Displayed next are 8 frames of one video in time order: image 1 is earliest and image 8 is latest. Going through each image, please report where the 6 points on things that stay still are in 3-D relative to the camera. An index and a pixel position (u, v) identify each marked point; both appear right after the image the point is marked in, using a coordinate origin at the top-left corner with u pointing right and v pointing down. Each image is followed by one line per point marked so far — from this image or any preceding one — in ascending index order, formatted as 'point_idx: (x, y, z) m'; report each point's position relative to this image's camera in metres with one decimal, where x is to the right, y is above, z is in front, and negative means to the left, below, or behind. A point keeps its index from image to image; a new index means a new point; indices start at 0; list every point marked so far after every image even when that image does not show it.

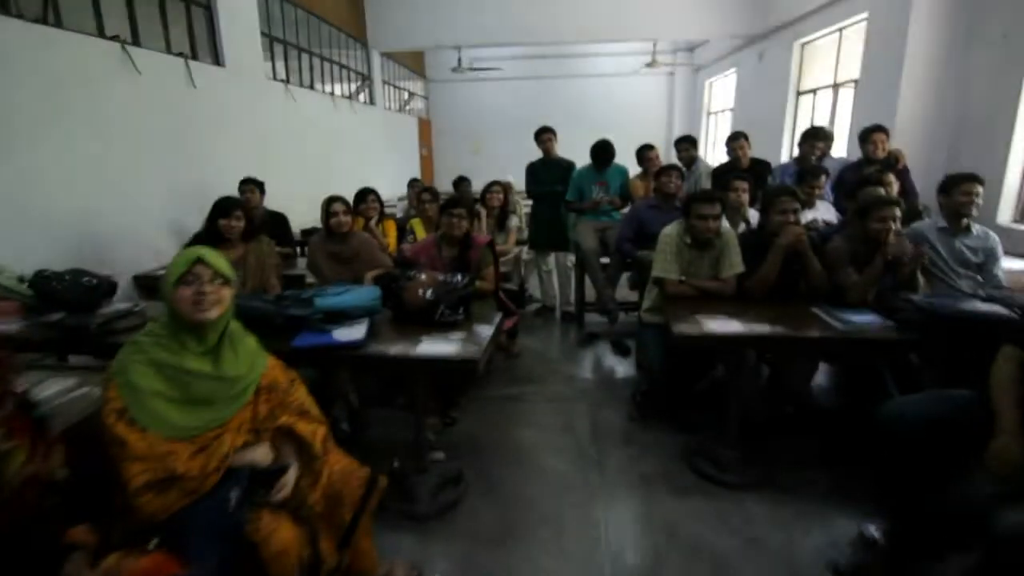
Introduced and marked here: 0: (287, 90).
0: (-2.2, +1.9, +5.2) m
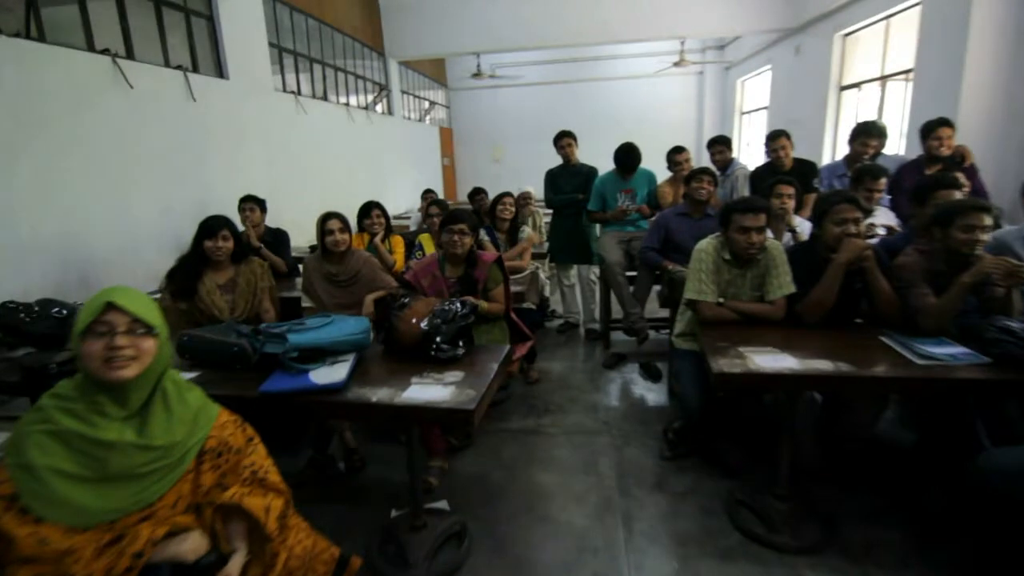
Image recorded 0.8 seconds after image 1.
0: (-2.0, +1.7, +5.0) m
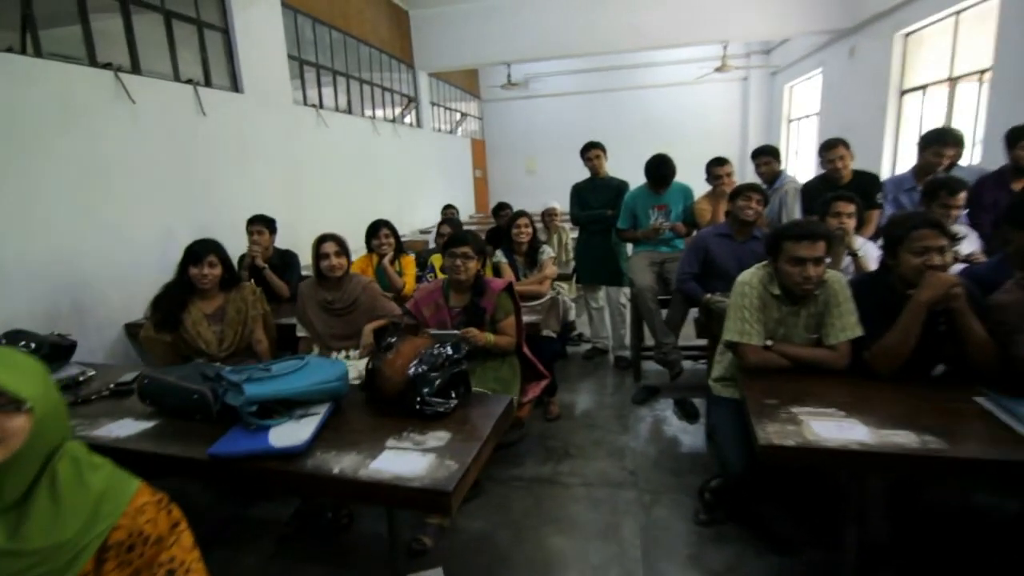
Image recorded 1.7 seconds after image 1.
0: (-1.7, +1.6, +4.9) m
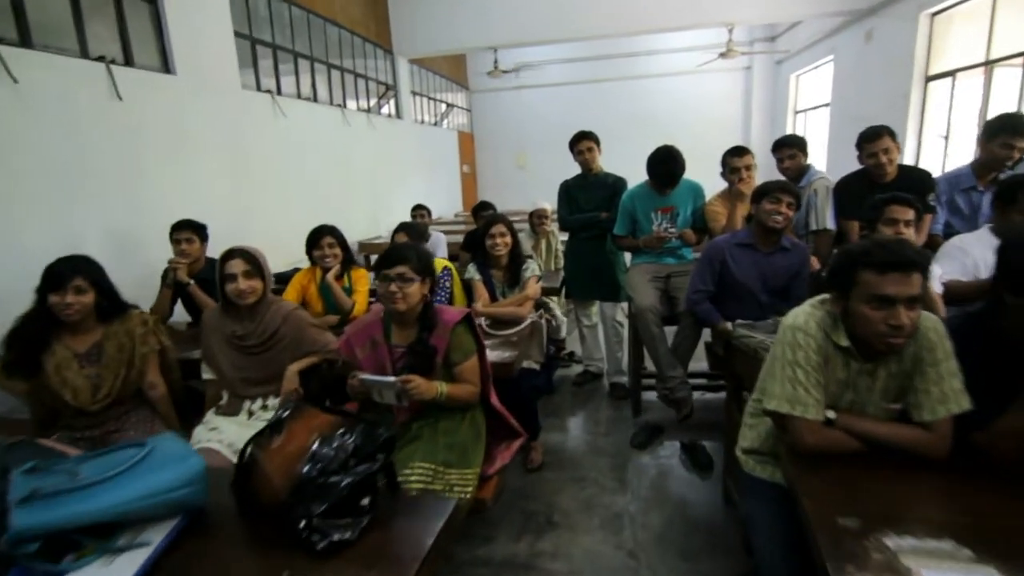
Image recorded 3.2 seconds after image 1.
0: (-1.9, +1.5, +4.3) m
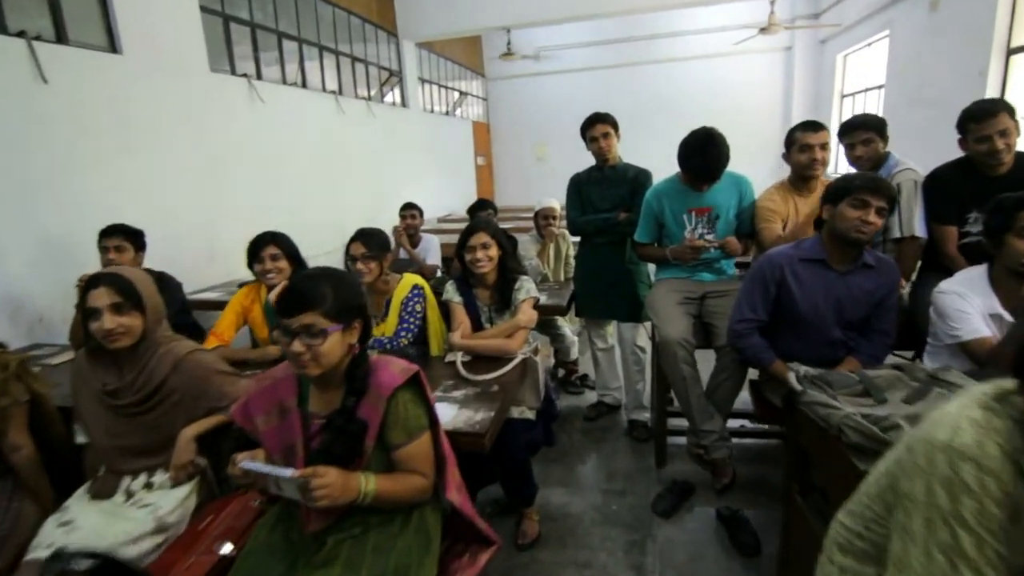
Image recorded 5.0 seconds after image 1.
0: (-1.8, +1.4, +3.8) m
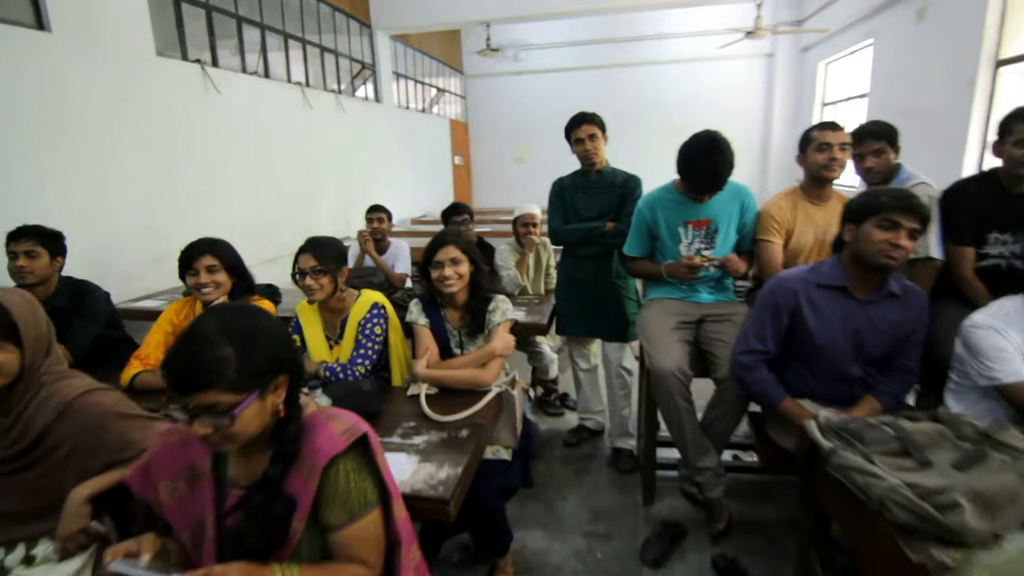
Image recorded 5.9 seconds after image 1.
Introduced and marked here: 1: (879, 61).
0: (-2.0, +1.4, +3.5) m
1: (+3.9, +2.4, +5.7) m
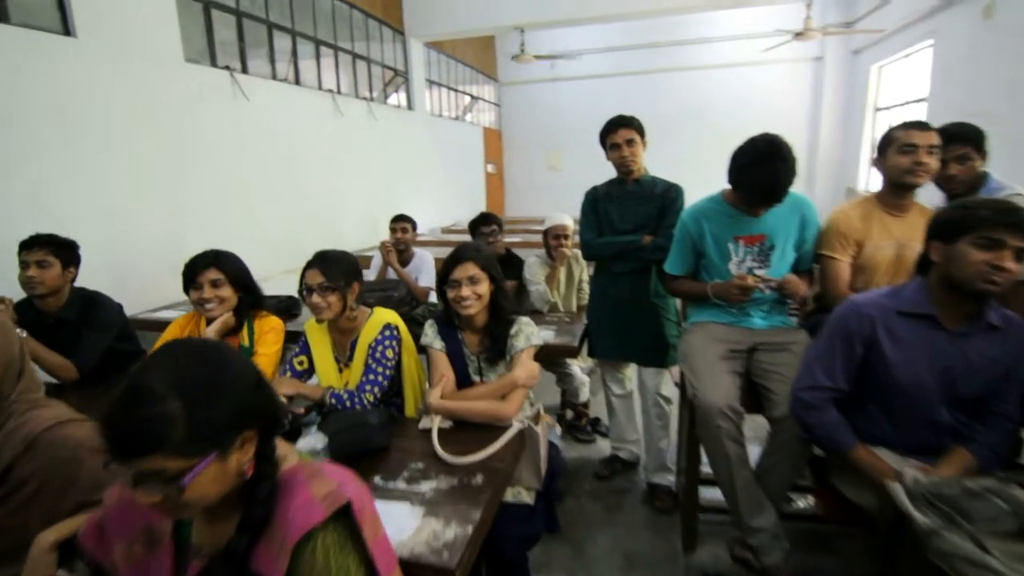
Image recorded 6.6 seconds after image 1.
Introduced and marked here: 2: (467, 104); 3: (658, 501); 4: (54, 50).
0: (-1.8, +1.3, +3.4) m
1: (+4.3, +2.2, +5.3) m
2: (-0.6, +2.5, +7.4) m
3: (+0.6, -0.8, +2.1) m
4: (-2.0, +1.1, +2.4) m
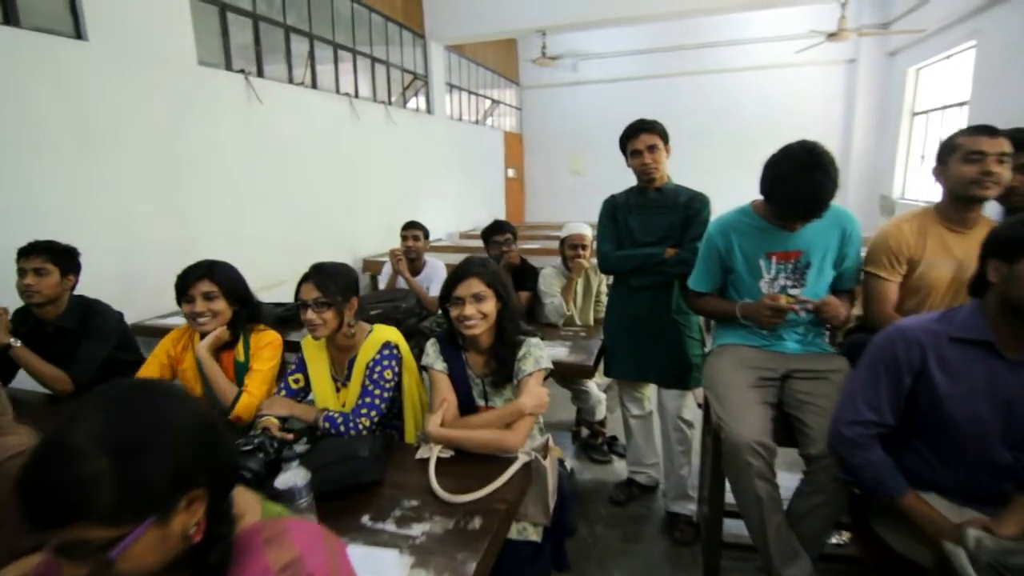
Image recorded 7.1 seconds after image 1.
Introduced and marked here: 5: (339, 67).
0: (-1.6, +1.3, +3.4) m
1: (+4.5, +2.1, +5.1) m
2: (-0.3, +2.5, +7.4) m
3: (+0.6, -0.9, +2.0) m
4: (-2.0, +1.1, +2.4) m
5: (-1.4, +1.8, +4.3) m
